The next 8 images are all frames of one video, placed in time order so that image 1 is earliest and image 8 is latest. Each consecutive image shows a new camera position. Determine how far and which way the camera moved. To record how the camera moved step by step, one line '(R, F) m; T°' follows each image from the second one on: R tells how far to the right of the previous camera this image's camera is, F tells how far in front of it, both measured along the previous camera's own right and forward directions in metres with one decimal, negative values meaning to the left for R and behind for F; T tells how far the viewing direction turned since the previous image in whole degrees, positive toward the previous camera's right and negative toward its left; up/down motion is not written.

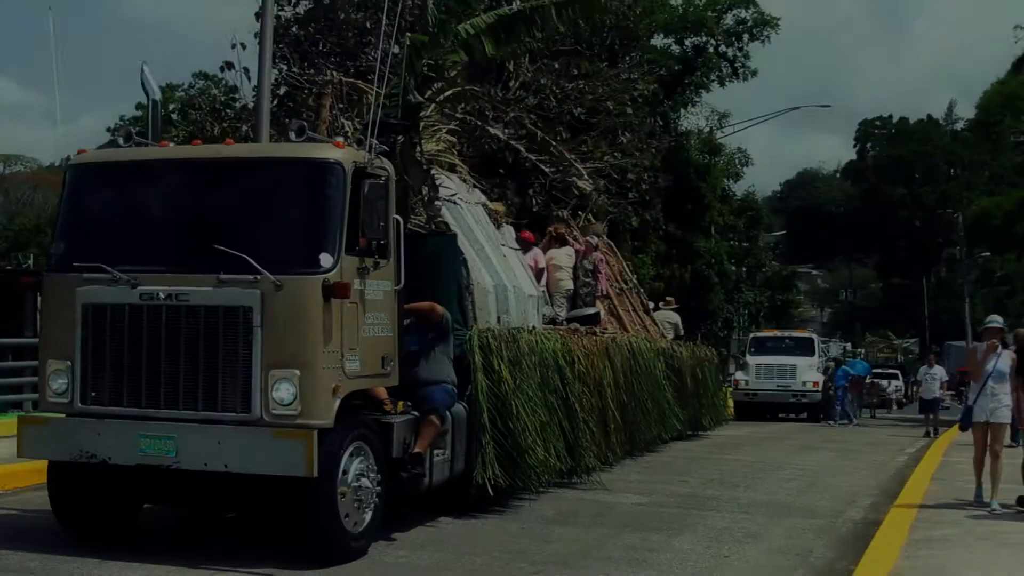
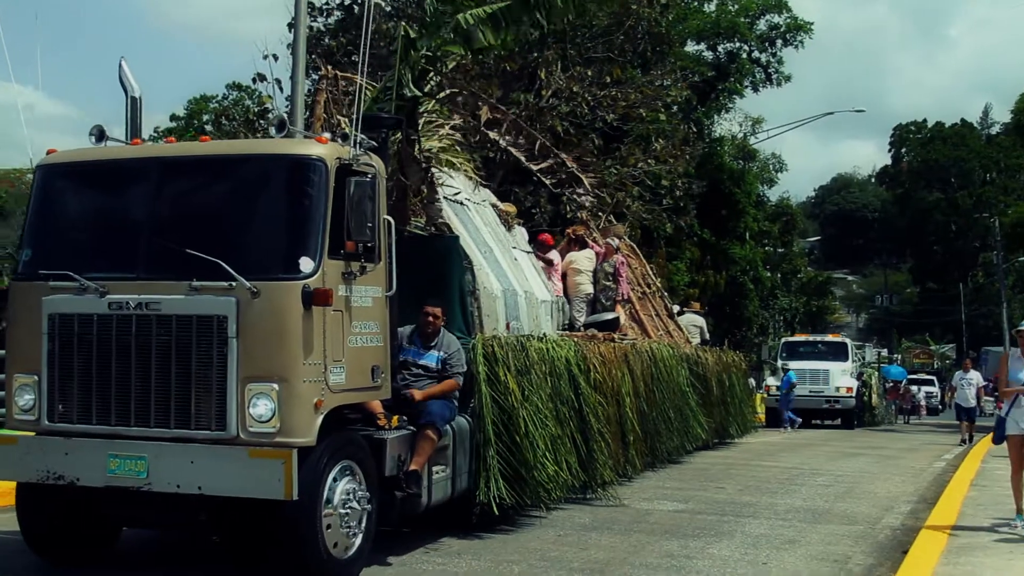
(+0.1, +0.6) m; -1°
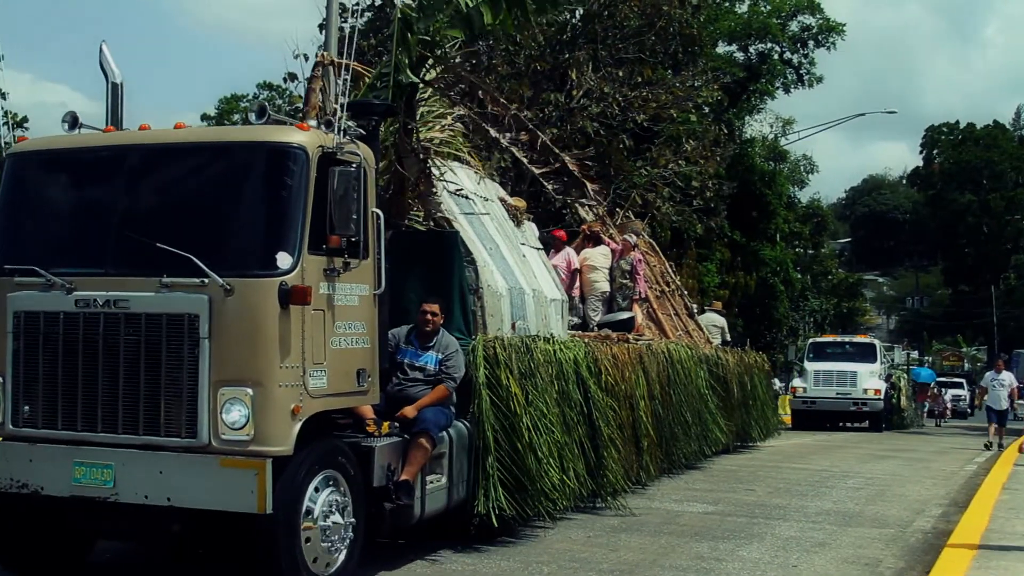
(+0.1, +0.5) m; -1°
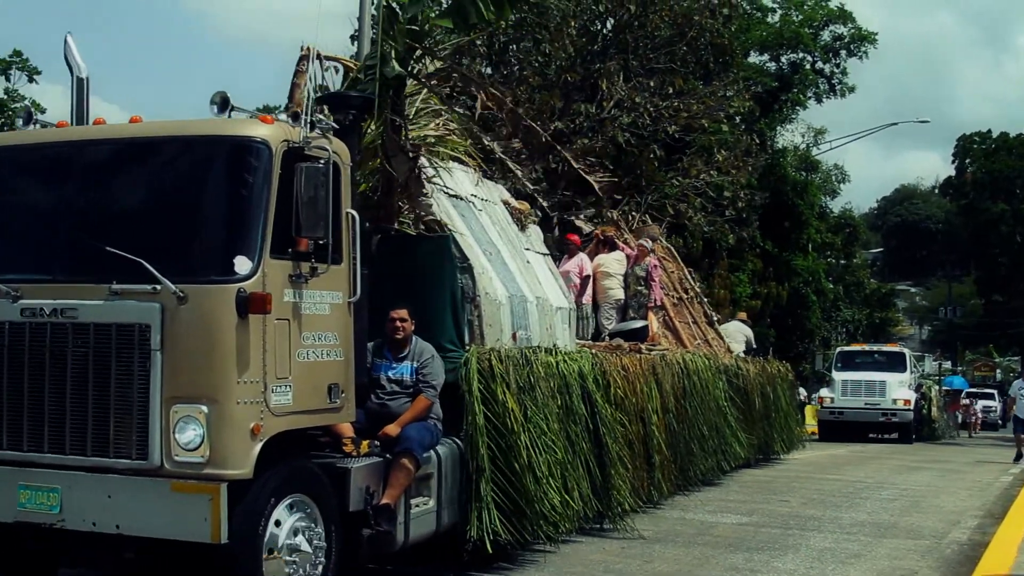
(+0.2, +0.6) m; -1°
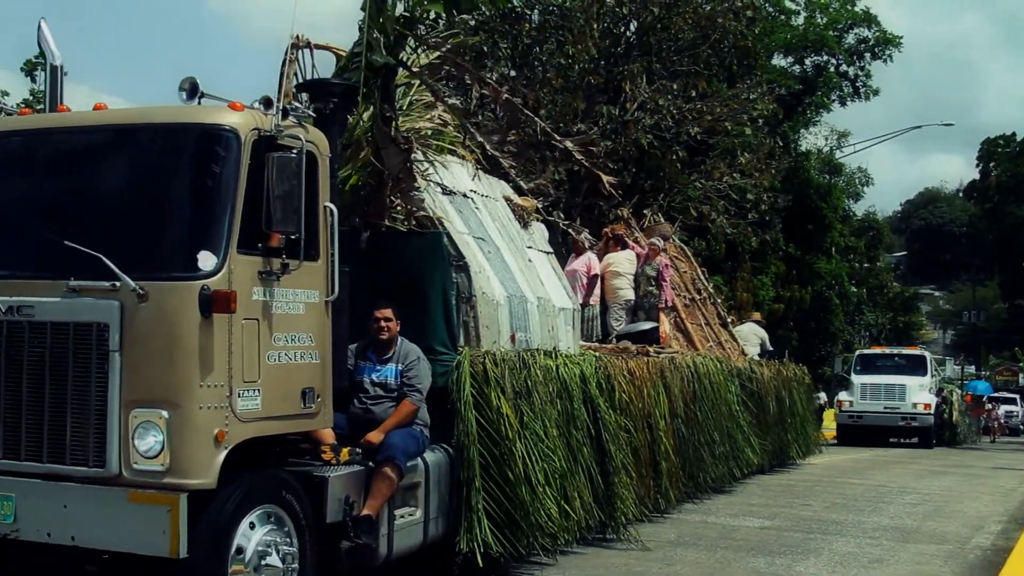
(+0.1, +0.4) m; -1°
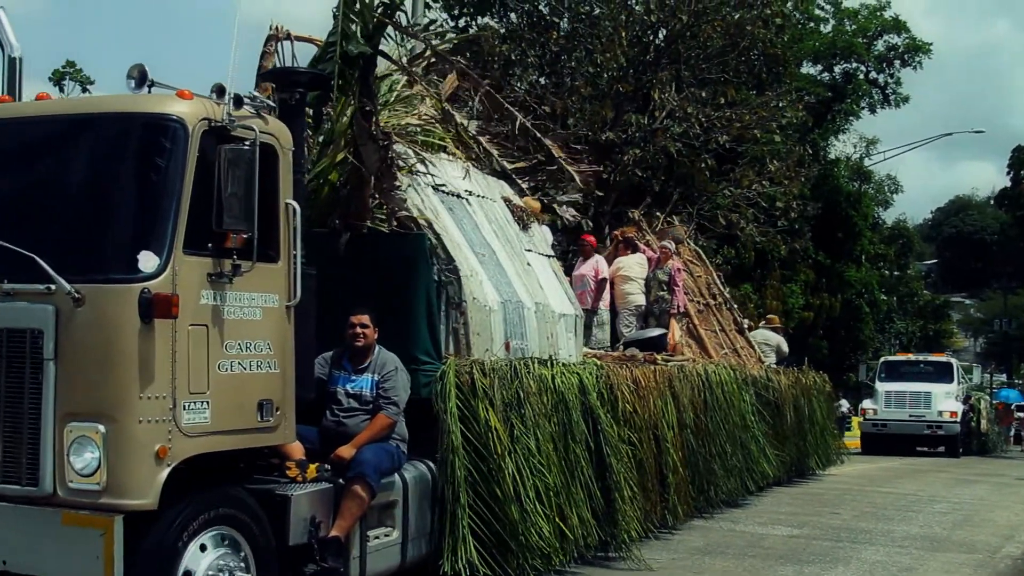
(+0.2, +0.5) m; -1°
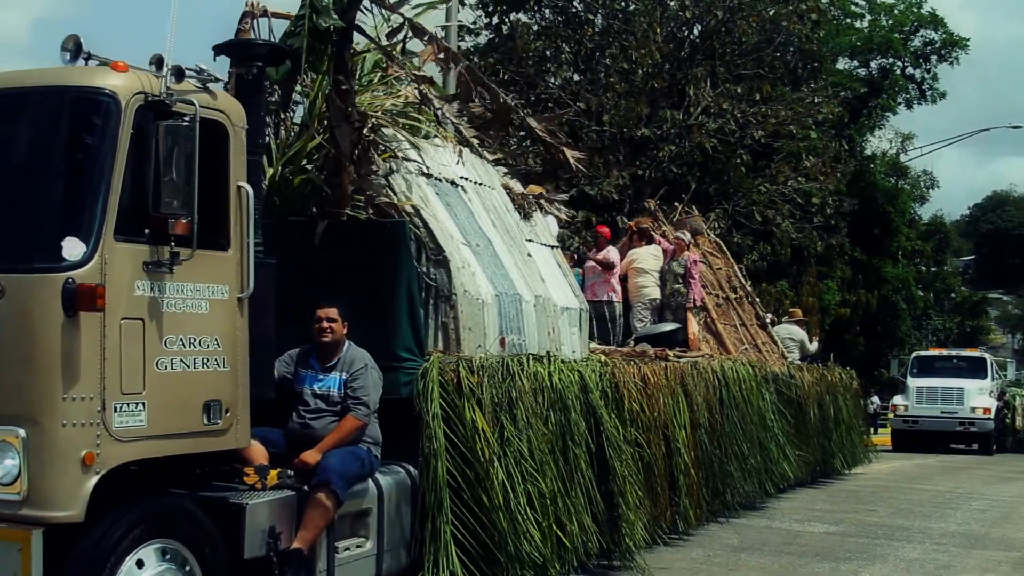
(+0.2, +0.5) m; -1°
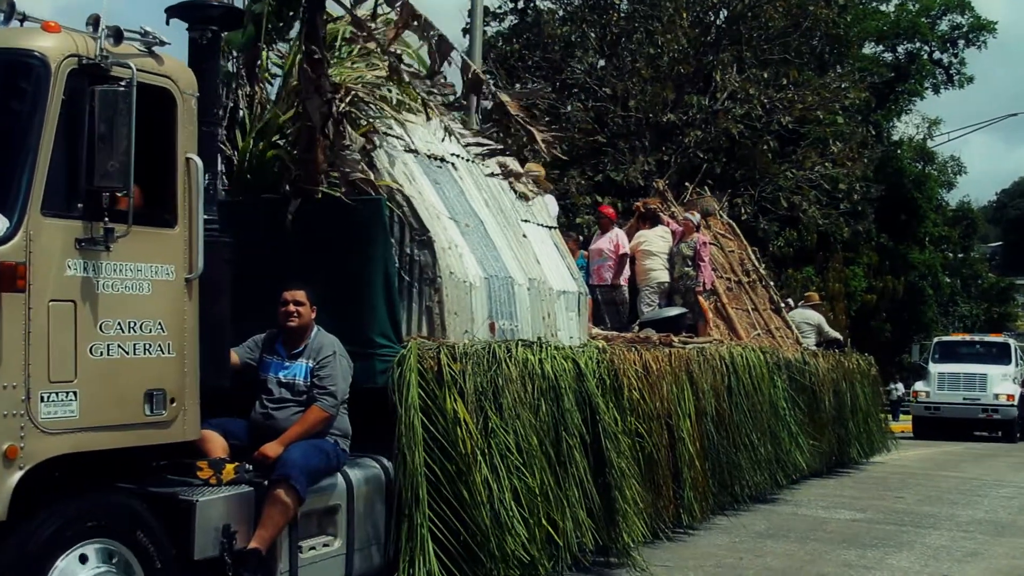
(+0.2, +0.4) m; -1°
